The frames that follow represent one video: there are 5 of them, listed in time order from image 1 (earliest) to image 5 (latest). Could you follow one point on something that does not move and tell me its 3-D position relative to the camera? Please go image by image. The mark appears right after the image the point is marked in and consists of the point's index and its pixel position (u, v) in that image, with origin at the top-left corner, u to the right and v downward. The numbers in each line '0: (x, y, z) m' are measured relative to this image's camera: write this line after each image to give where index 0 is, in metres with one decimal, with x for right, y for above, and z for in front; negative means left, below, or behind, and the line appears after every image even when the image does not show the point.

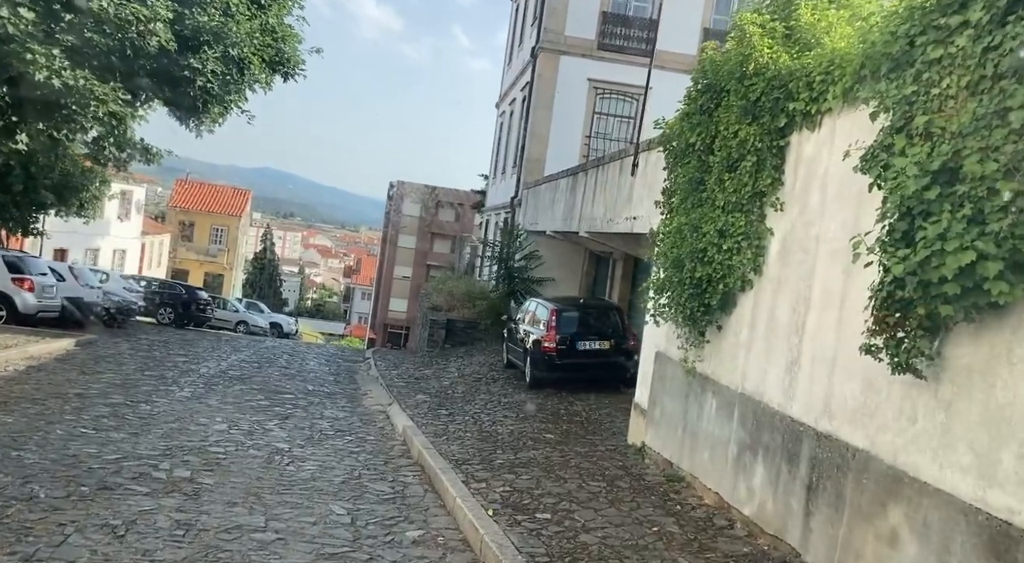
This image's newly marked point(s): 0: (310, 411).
0: (-2.6, -1.7, +12.1) m
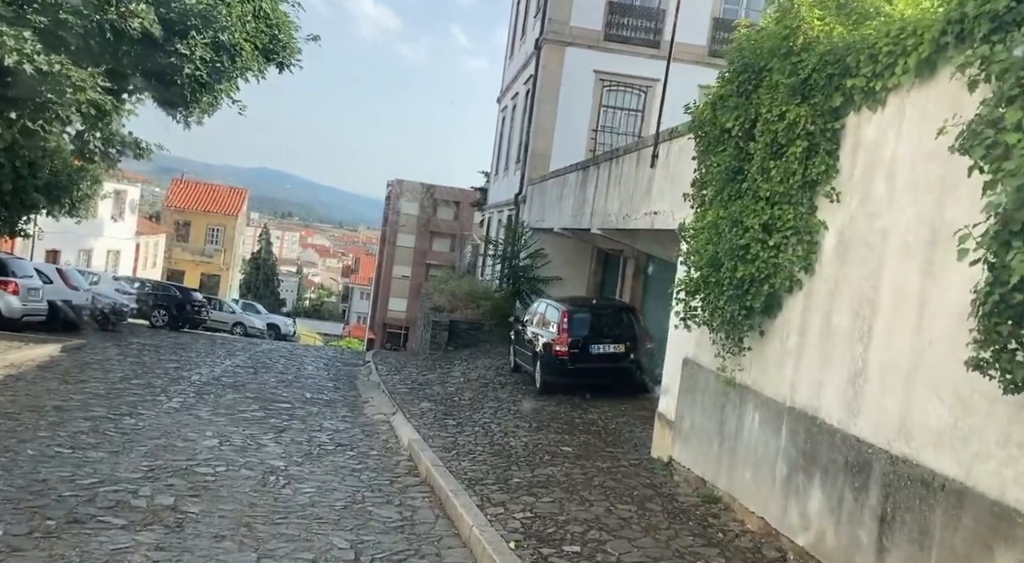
0: (-2.5, -1.7, +11.3) m
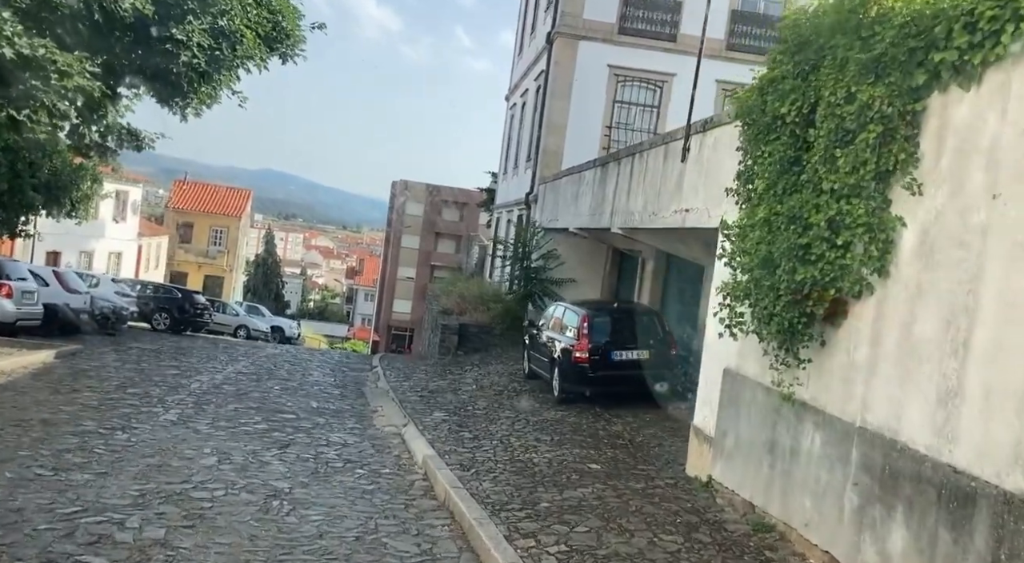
0: (-2.2, -1.7, +10.5) m
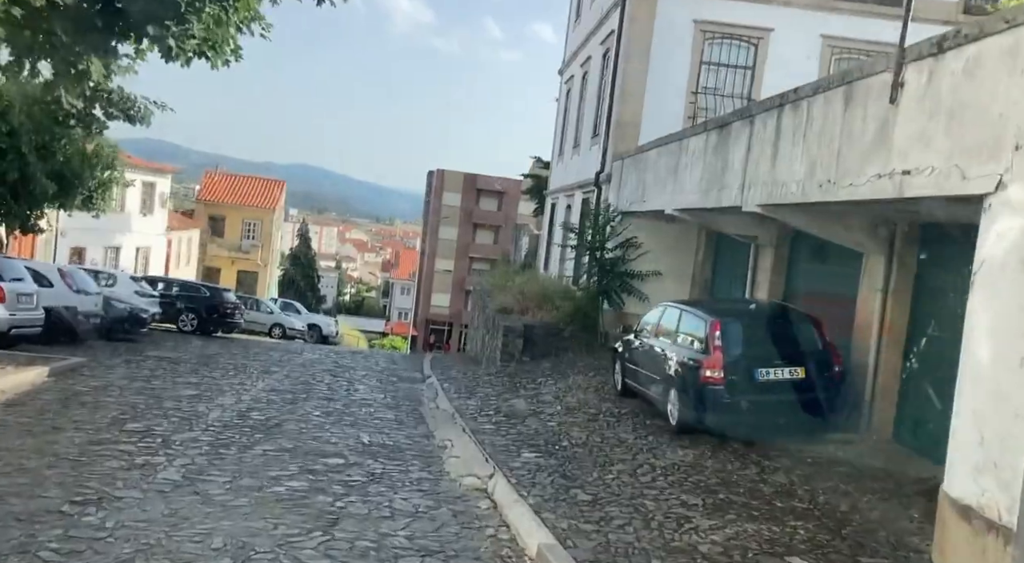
0: (-1.1, -1.8, +7.5) m
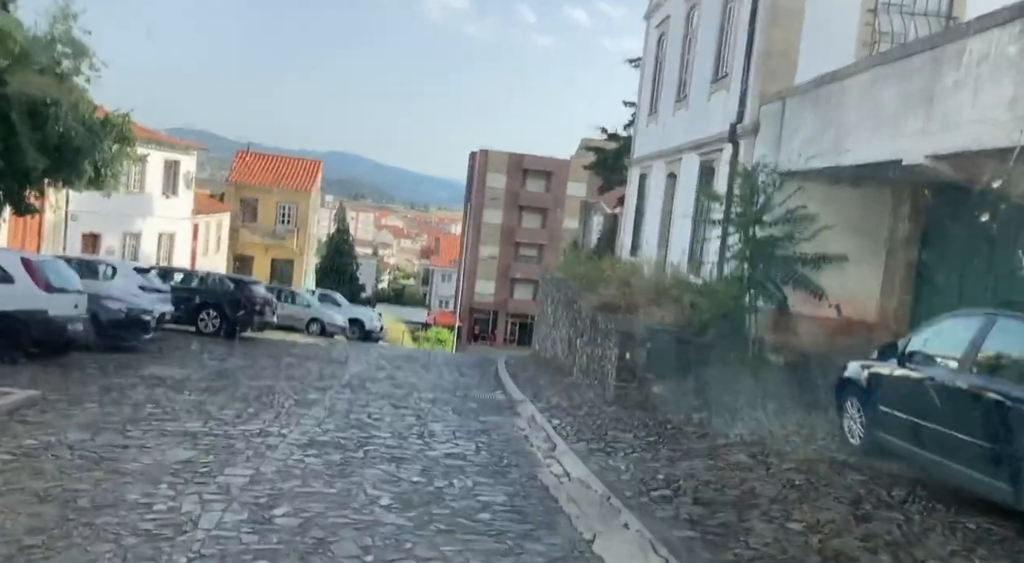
0: (+0.2, -1.8, +2.6) m
